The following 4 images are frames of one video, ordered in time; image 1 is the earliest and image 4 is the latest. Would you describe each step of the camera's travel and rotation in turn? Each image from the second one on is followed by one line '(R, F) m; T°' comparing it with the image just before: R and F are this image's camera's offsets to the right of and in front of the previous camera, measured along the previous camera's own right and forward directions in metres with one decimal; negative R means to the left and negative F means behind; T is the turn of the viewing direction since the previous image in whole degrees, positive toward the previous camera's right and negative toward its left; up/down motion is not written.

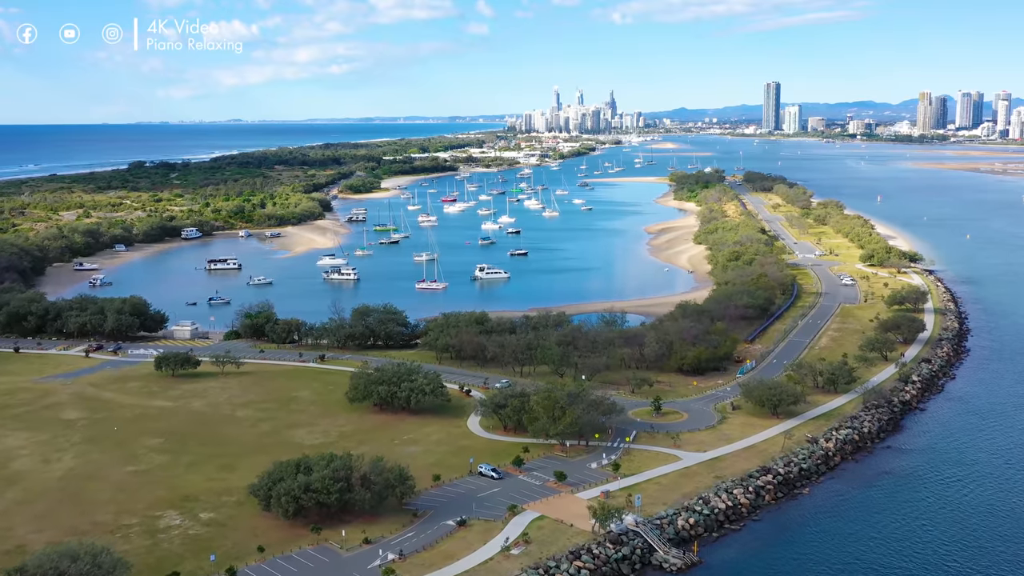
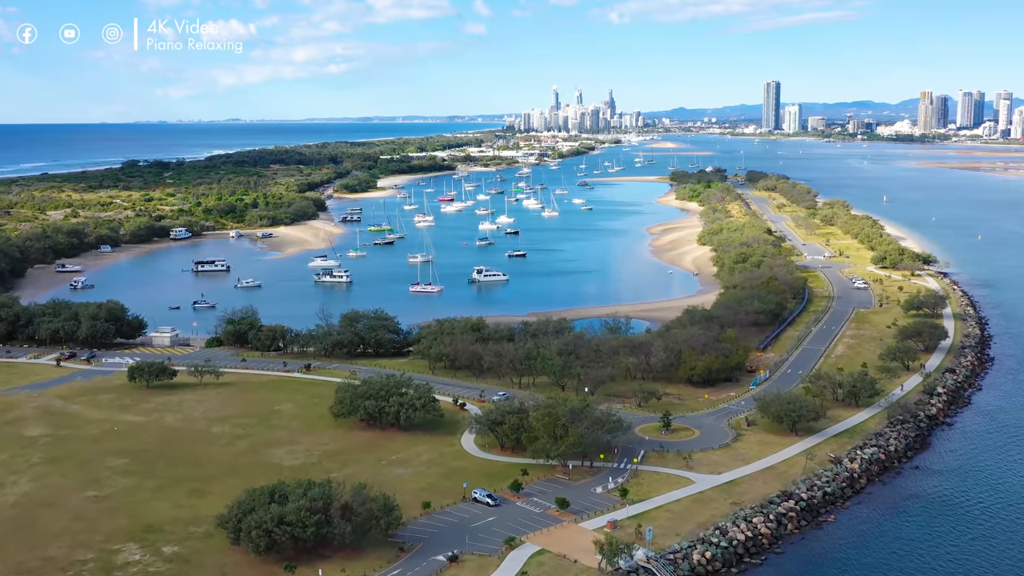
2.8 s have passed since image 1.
(0.0, +2.5) m; 0°
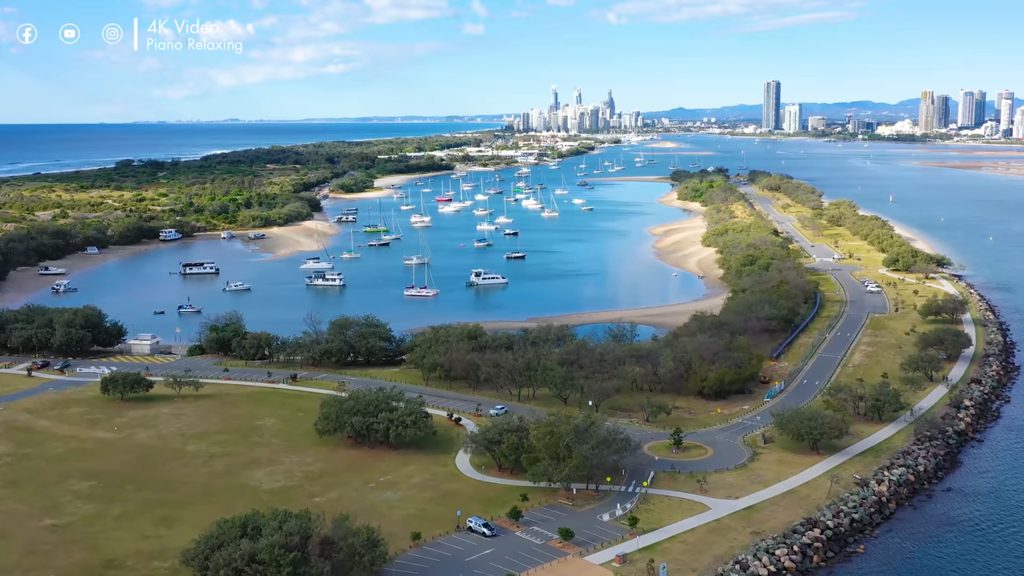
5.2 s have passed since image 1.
(0.0, +2.3) m; 0°
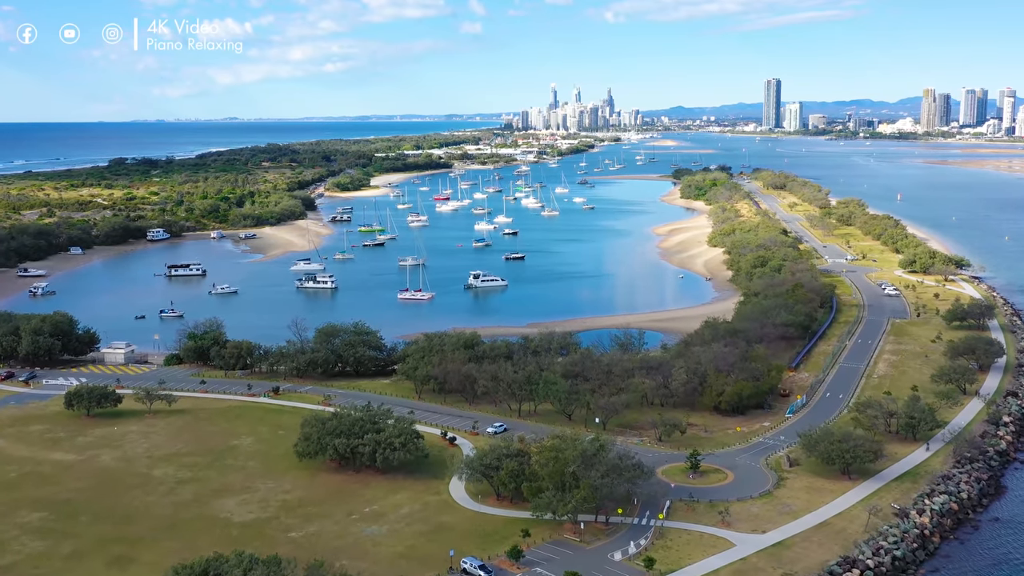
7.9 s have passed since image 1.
(0.0, +2.7) m; 0°
